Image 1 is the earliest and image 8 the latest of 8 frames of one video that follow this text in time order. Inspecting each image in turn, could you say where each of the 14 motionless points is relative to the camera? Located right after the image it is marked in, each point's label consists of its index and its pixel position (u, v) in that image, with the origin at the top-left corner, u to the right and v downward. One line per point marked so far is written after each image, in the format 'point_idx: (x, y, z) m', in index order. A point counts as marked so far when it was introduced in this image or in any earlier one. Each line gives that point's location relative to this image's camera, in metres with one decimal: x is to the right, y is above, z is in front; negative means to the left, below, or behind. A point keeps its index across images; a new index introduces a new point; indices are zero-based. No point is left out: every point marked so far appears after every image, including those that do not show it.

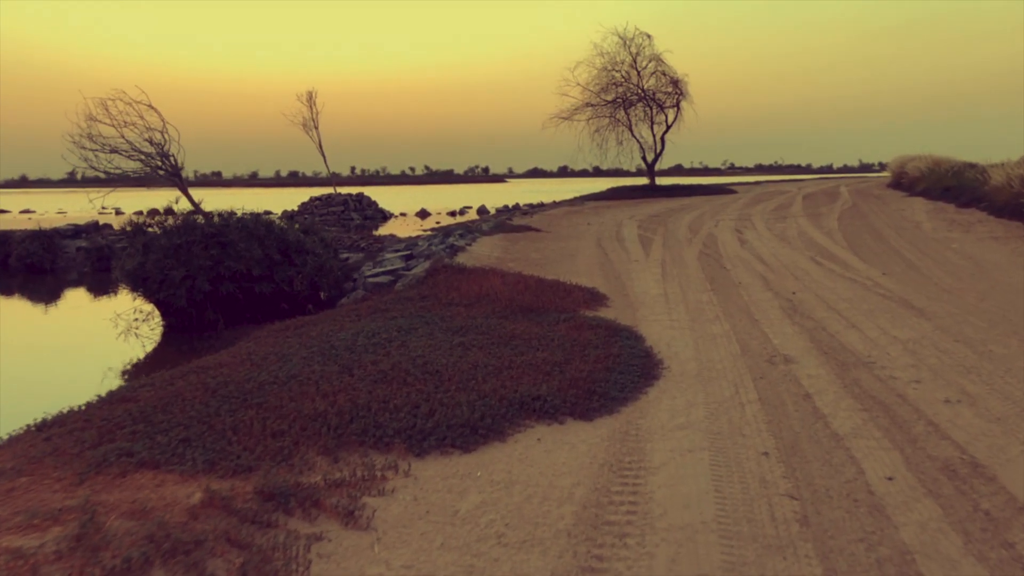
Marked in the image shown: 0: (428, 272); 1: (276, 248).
0: (-1.2, +0.2, +12.3) m
1: (-3.9, +0.6, +13.9) m
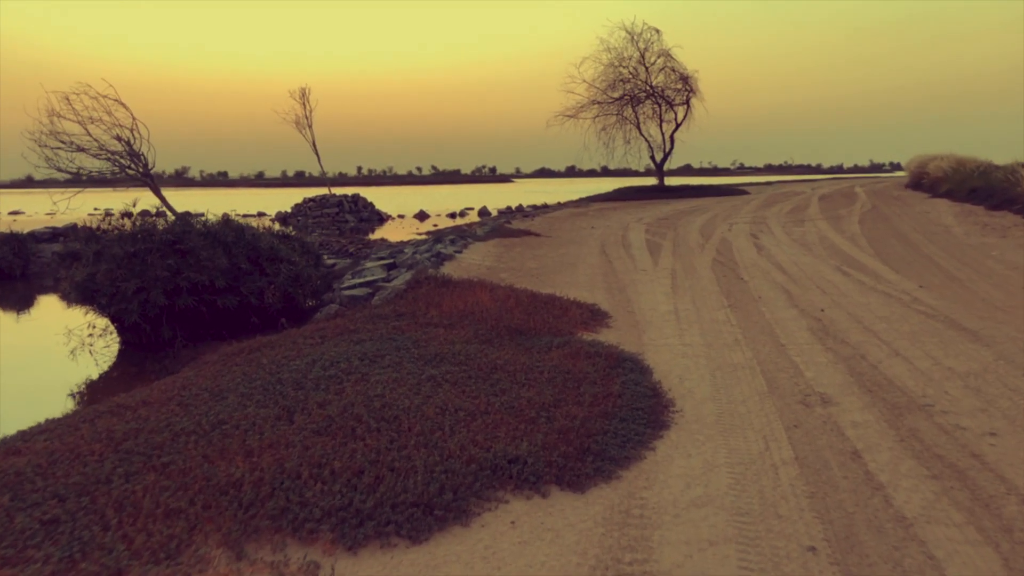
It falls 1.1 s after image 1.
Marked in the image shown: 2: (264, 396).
0: (-1.3, 0.0, +11.0) m
1: (-4.0, +0.4, +12.6) m
2: (-1.9, -0.8, +6.5) m
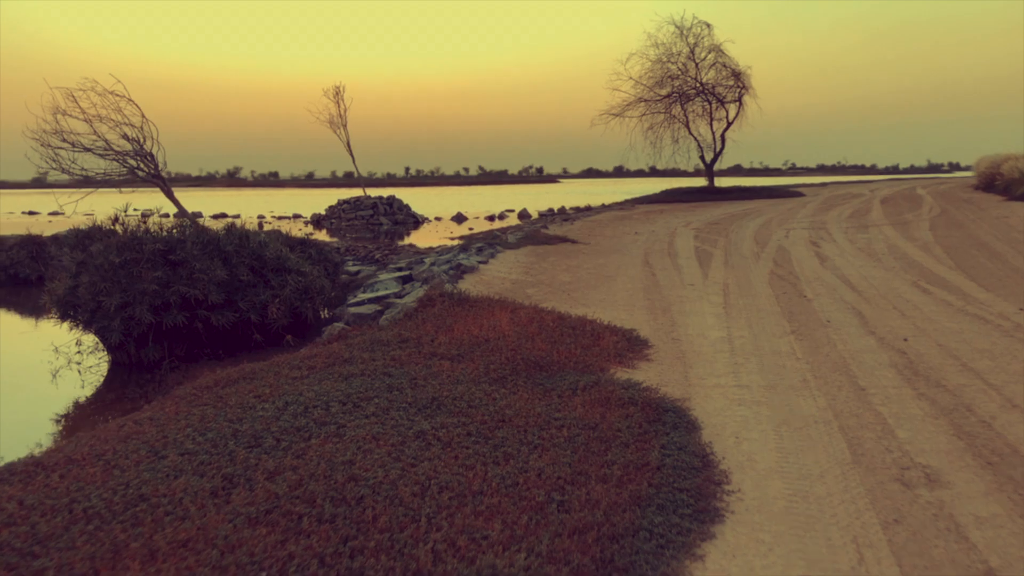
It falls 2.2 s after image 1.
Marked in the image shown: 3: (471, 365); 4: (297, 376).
0: (-1.0, -0.2, +9.6) m
1: (-3.6, +0.3, +11.4) m
2: (-1.9, -1.0, +5.2) m
3: (-0.3, -0.6, +7.1) m
4: (-1.9, -0.8, +7.4) m
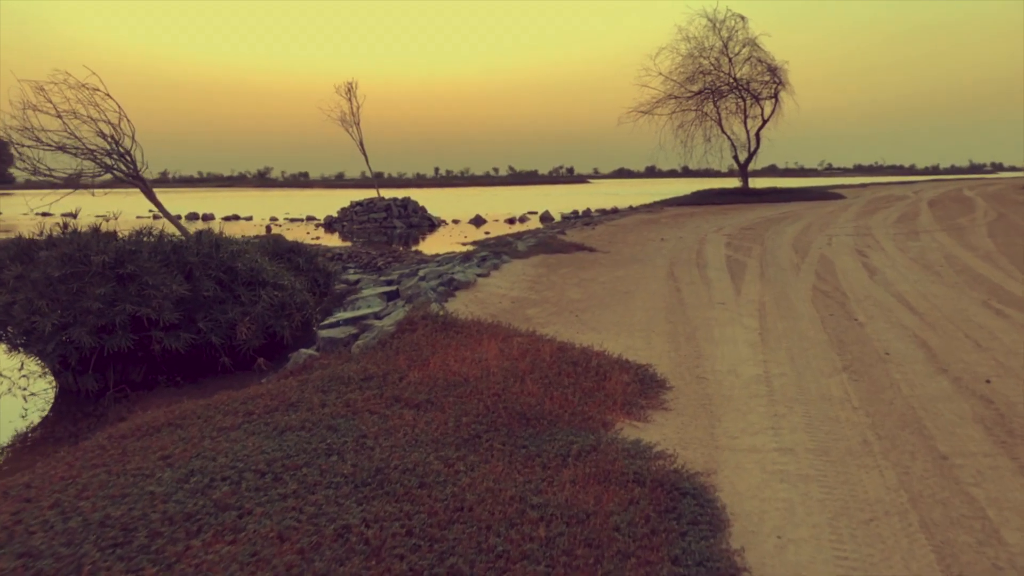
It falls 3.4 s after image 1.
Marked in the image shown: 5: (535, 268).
0: (-1.1, -0.4, +8.2) m
1: (-3.6, +0.1, +10.0) m
2: (-2.1, -1.2, +3.8) m
3: (-0.5, -0.9, +5.6) m
4: (-2.0, -1.0, +6.0) m
5: (+0.3, +0.3, +12.2) m
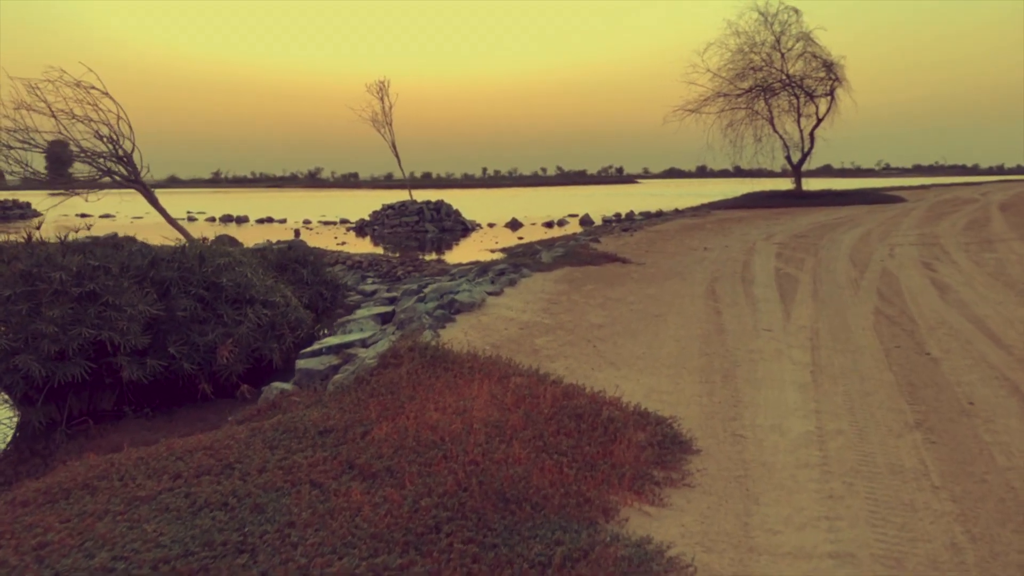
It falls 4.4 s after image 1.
0: (-1.1, -0.6, +7.0) m
1: (-3.4, -0.1, +9.0) m
2: (-2.3, -1.4, +2.7) m
3: (-0.6, -1.1, +4.4) m
4: (-2.1, -1.2, +4.9) m
5: (+0.6, +0.1, +10.9) m
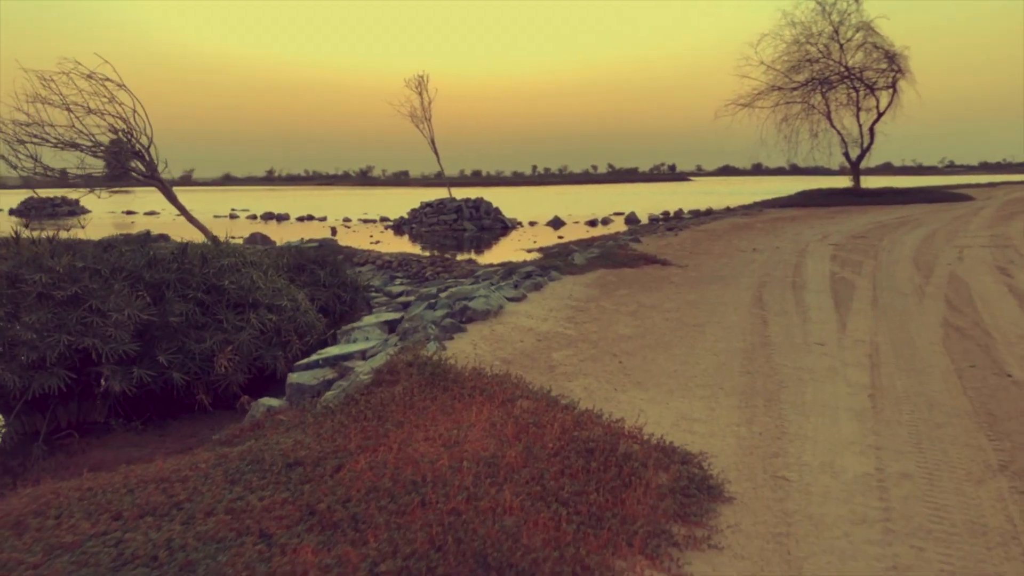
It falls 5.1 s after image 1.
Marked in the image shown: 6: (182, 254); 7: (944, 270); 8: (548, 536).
0: (-1.0, -0.7, +6.2) m
1: (-3.2, -0.2, +8.4) m
2: (-2.5, -1.5, +2.0) m
3: (-0.7, -1.1, +3.6) m
4: (-2.2, -1.2, +4.2) m
5: (+0.9, 0.0, +10.0) m
6: (-3.6, +0.4, +9.2) m
7: (+6.1, +0.3, +12.0) m
8: (+0.2, -1.1, +3.8) m
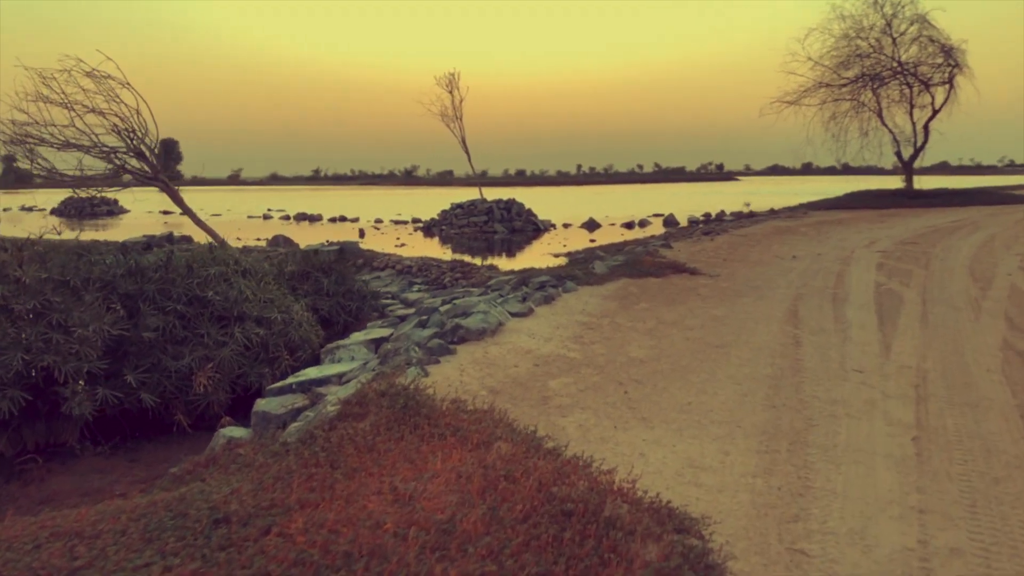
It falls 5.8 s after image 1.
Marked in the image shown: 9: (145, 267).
0: (-1.1, -0.8, +5.5) m
1: (-3.2, -0.3, +7.8) m
2: (-2.8, -1.6, +1.4) m
3: (-0.9, -1.3, +2.9) m
4: (-2.4, -1.4, +3.5) m
5: (+1.0, -0.1, +9.2) m
6: (-3.5, +0.3, +8.6) m
7: (+6.3, +0.1, +10.9) m
8: (-0.1, -1.2, +3.0) m
9: (-3.6, +0.2, +8.4) m
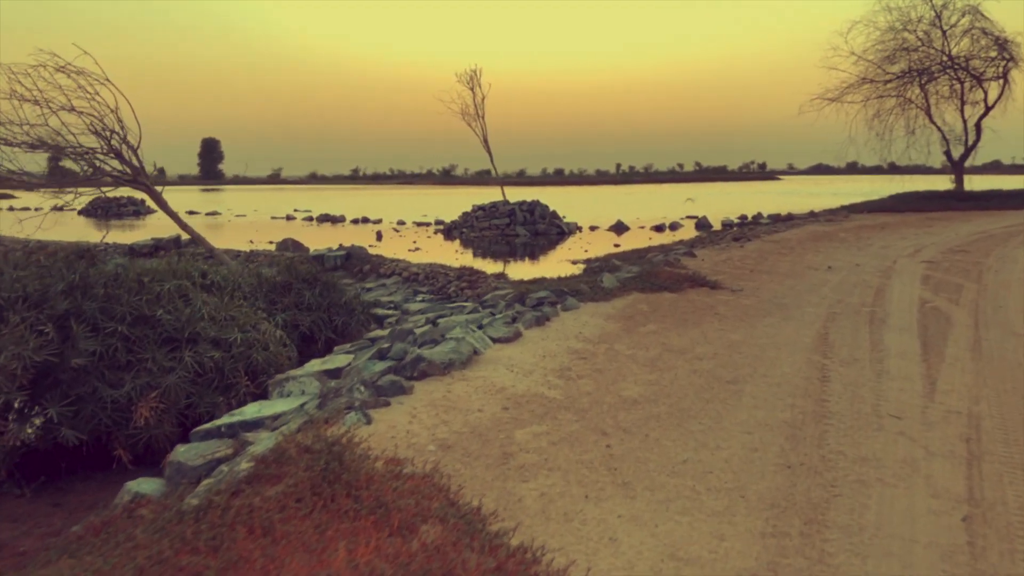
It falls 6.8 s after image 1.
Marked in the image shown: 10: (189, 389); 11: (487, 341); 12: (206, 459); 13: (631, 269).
0: (-1.4, -1.0, +4.6) m
1: (-3.4, -0.4, +6.9) m
2: (-3.3, -1.8, +0.5) m
3: (-1.3, -1.5, +1.9) m
4: (-2.7, -1.5, +2.6) m
5: (+0.9, -0.3, +8.1) m
6: (-3.6, +0.1, +7.8) m
7: (+6.3, -0.1, +9.6) m
8: (-0.5, -1.4, +2.0) m
9: (-3.7, +0.1, +7.5) m
10: (-2.7, -0.9, +7.2) m
11: (-0.2, -0.4, +6.9) m
12: (-1.9, -1.0, +5.2) m
13: (+1.7, +0.3, +11.9) m
